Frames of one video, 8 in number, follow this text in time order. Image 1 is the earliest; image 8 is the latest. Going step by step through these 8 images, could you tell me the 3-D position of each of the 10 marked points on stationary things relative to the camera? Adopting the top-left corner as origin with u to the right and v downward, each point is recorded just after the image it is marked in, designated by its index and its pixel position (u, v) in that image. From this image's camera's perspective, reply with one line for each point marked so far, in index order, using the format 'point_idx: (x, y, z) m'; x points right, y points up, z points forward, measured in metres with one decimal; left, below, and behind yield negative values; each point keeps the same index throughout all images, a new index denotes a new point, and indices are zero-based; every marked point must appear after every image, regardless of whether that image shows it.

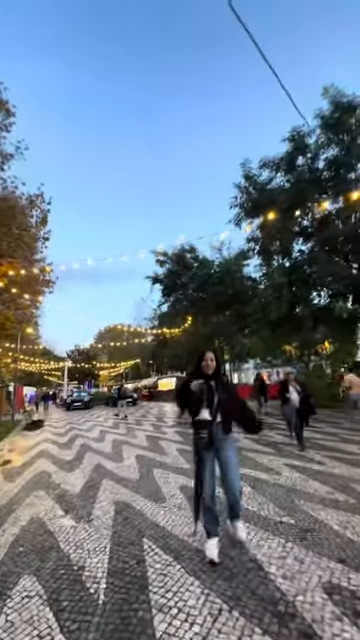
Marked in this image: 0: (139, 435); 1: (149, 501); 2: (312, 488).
0: (-1.1, -3.2, +12.3) m
1: (-0.4, -2.1, +5.1) m
2: (+1.7, -2.2, +5.7) m
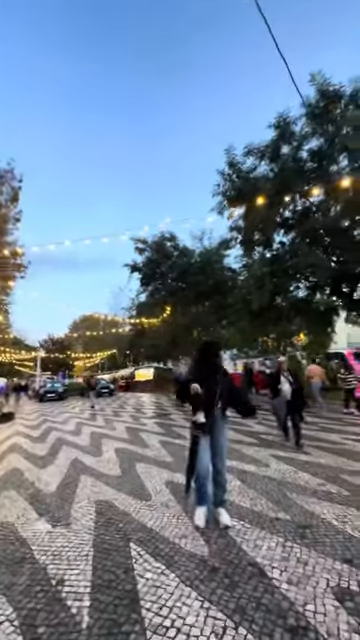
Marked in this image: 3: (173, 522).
0: (-1.7, -2.9, +11.9) m
1: (-0.5, -2.0, +4.7) m
2: (+1.5, -2.0, +5.4) m
3: (-0.1, -1.8, +3.9) m
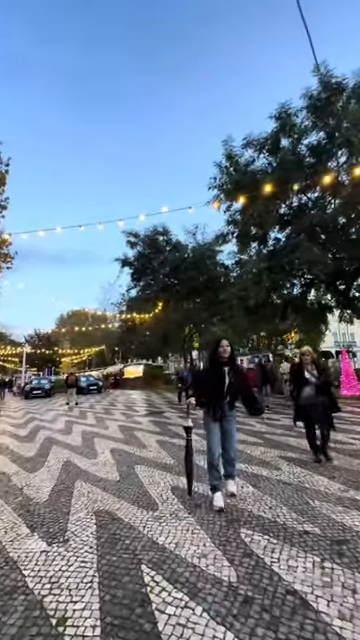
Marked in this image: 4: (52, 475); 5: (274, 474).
0: (-1.8, -2.8, +11.3) m
1: (-0.4, -1.8, +4.2) m
2: (+1.6, -1.9, +4.9) m
3: (+0.1, -1.7, +3.4) m
4: (-1.8, -2.1, +5.9) m
5: (+1.2, -1.9, +5.4) m
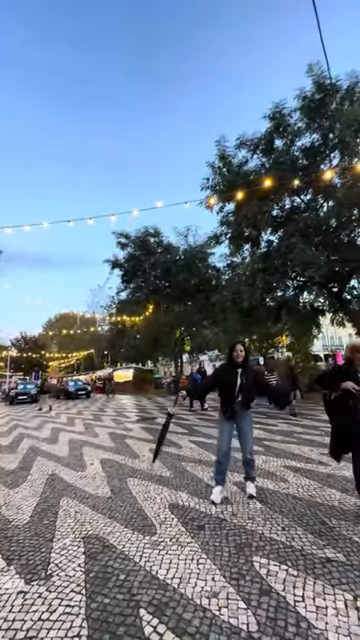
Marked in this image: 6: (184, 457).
0: (-2.0, -2.8, +10.8) m
1: (-0.4, -1.8, +3.6) m
2: (+1.6, -1.8, +4.5) m
3: (+0.1, -1.7, +2.9) m
4: (-1.8, -2.1, +5.4) m
5: (+1.1, -1.9, +4.9) m
6: (+0.1, -2.2, +7.0) m
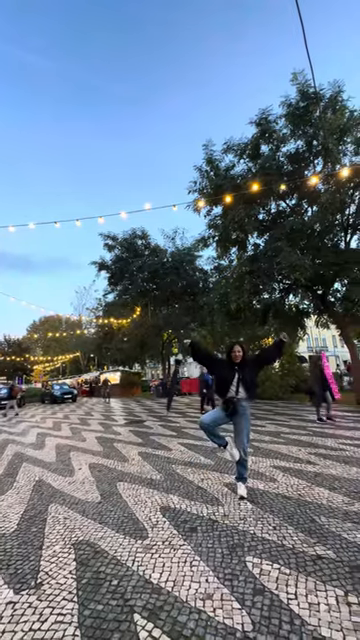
0: (-2.2, -2.9, +10.7) m
1: (-0.5, -1.8, +3.6) m
2: (+1.5, -1.8, +4.5) m
3: (0.0, -1.7, +2.9) m
4: (-1.9, -2.2, +5.3) m
5: (+1.0, -1.9, +5.0) m
6: (-0.1, -2.2, +7.0) m
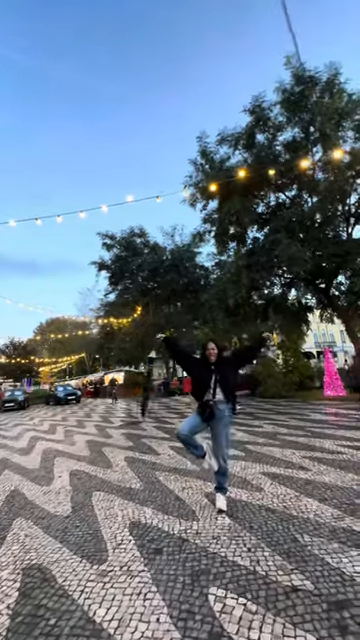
0: (-2.4, -2.9, +10.3) m
1: (-0.7, -1.8, +3.2) m
2: (+1.2, -1.8, +4.1) m
3: (-0.3, -1.7, +2.5) m
4: (-2.1, -2.2, +5.0) m
5: (+0.8, -1.9, +4.6) m
6: (-0.3, -2.2, +6.6) m
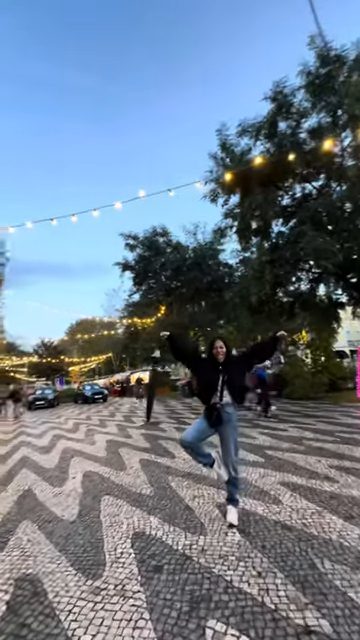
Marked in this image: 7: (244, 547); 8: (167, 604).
0: (-1.9, -2.8, +10.1) m
1: (-0.7, -1.8, +3.0) m
2: (+1.3, -1.8, +3.7) m
3: (-0.3, -1.6, +2.2) m
4: (-2.0, -2.1, +4.8) m
5: (+0.9, -1.8, +4.2) m
6: (-0.1, -2.1, +6.3) m
7: (+0.5, -1.7, +3.3) m
8: (-0.1, -1.7, +2.6) m
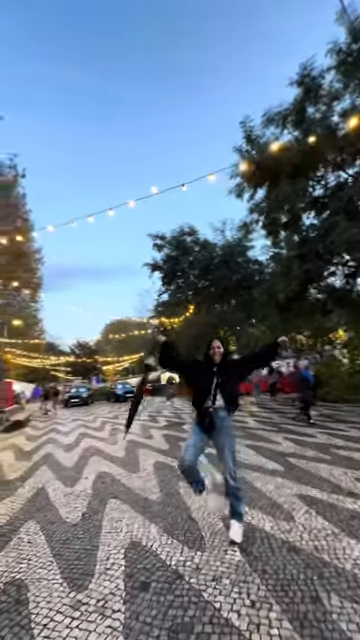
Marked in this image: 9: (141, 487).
0: (-1.4, -2.7, +10.1) m
1: (-0.8, -1.7, +2.8) m
2: (+1.3, -1.8, +3.3) m
3: (-0.4, -1.6, +2.0) m
4: (-1.9, -2.0, +4.7) m
5: (+0.9, -1.9, +3.9) m
6: (+0.1, -2.1, +6.0) m
7: (+0.4, -1.7, +3.1) m
8: (-0.2, -1.7, +2.3) m
9: (-0.5, -2.1, +5.4) m
